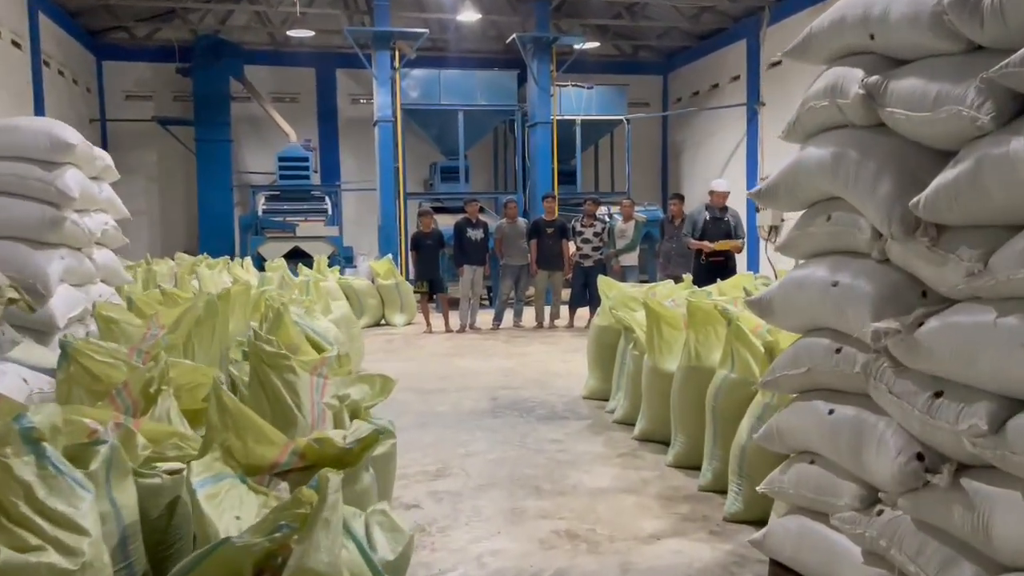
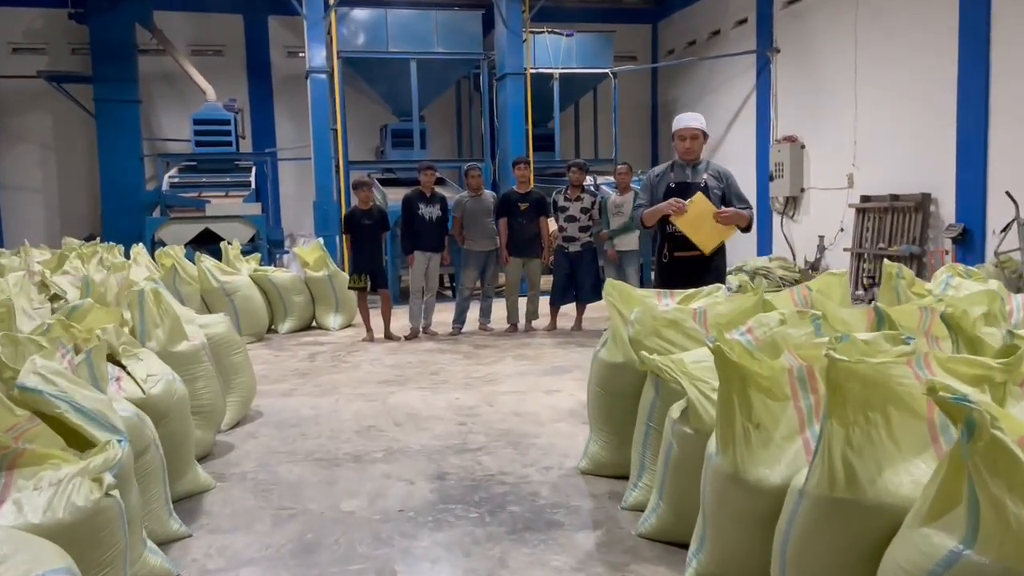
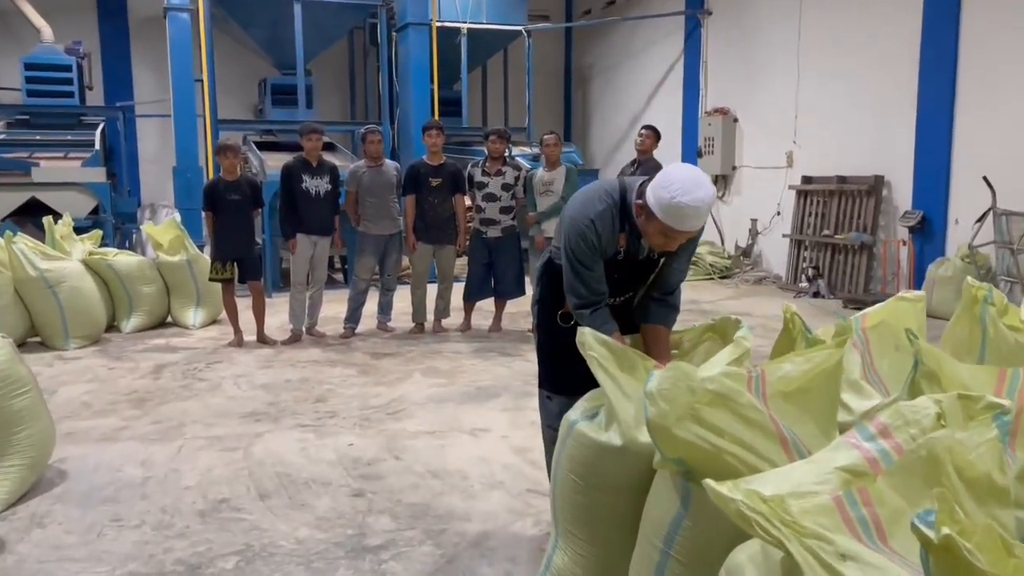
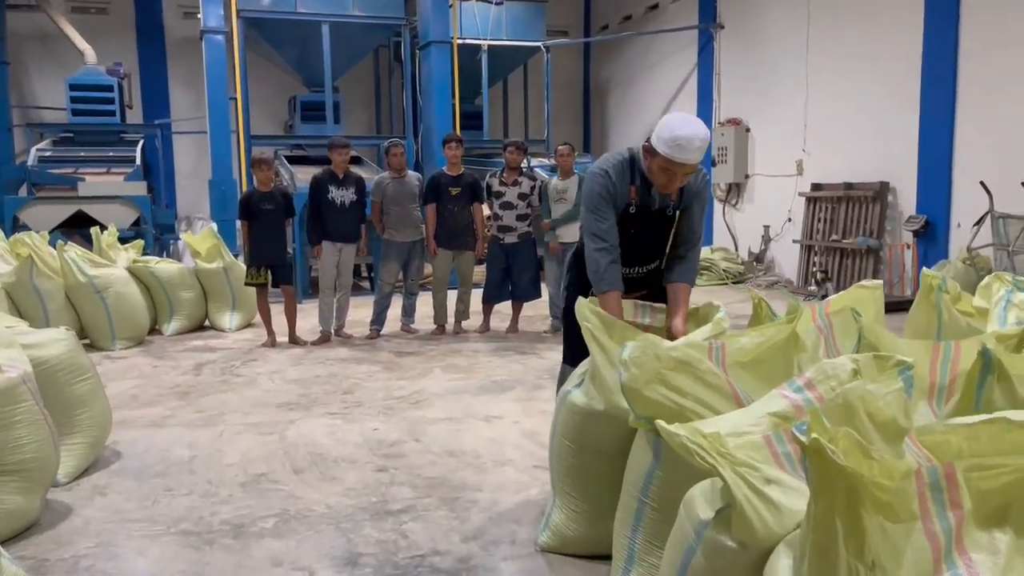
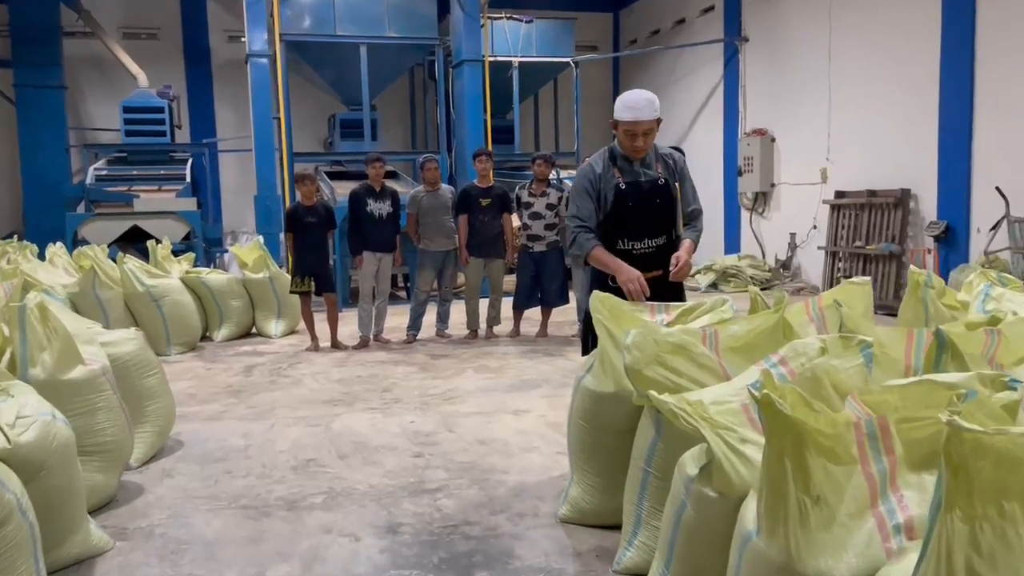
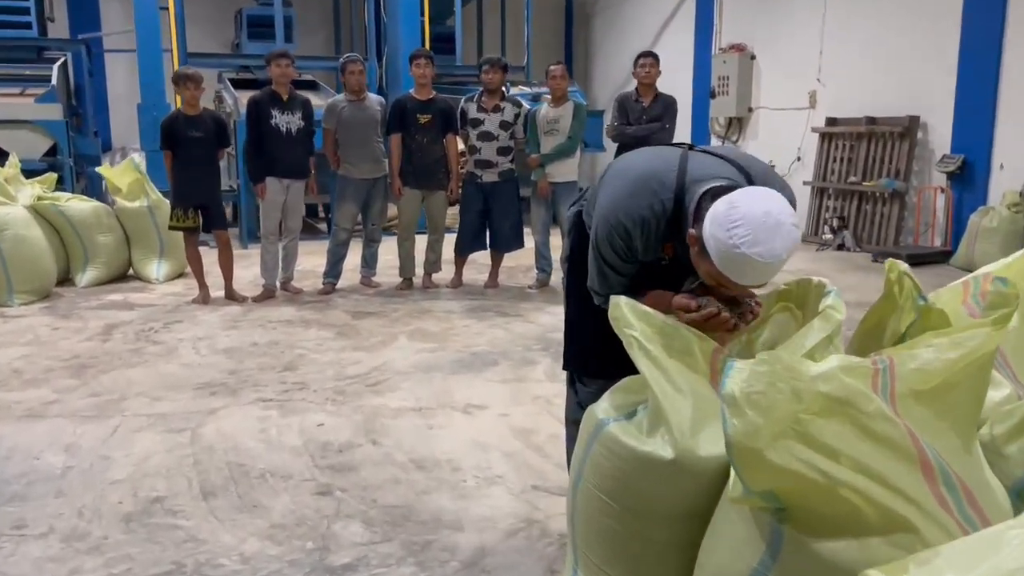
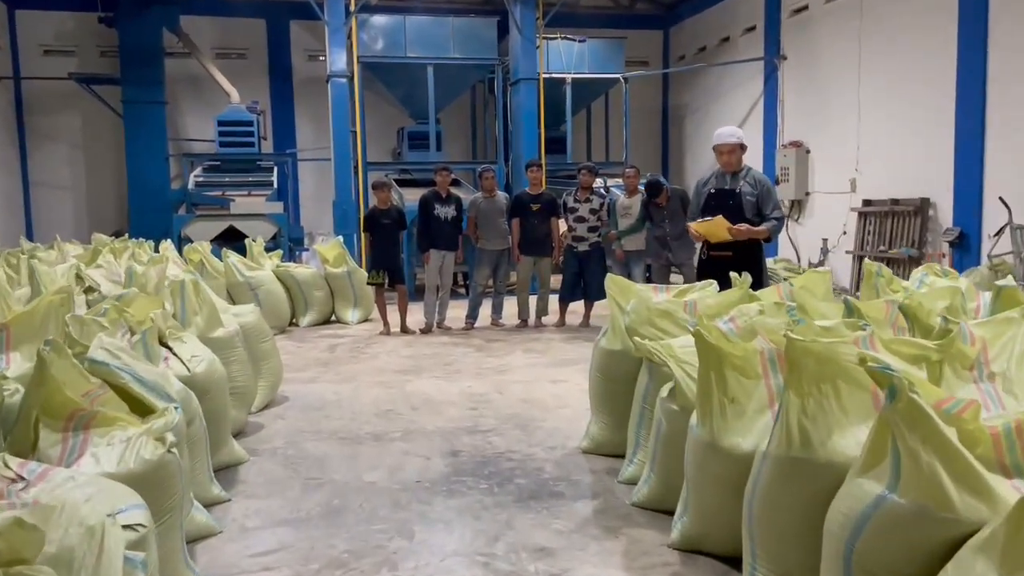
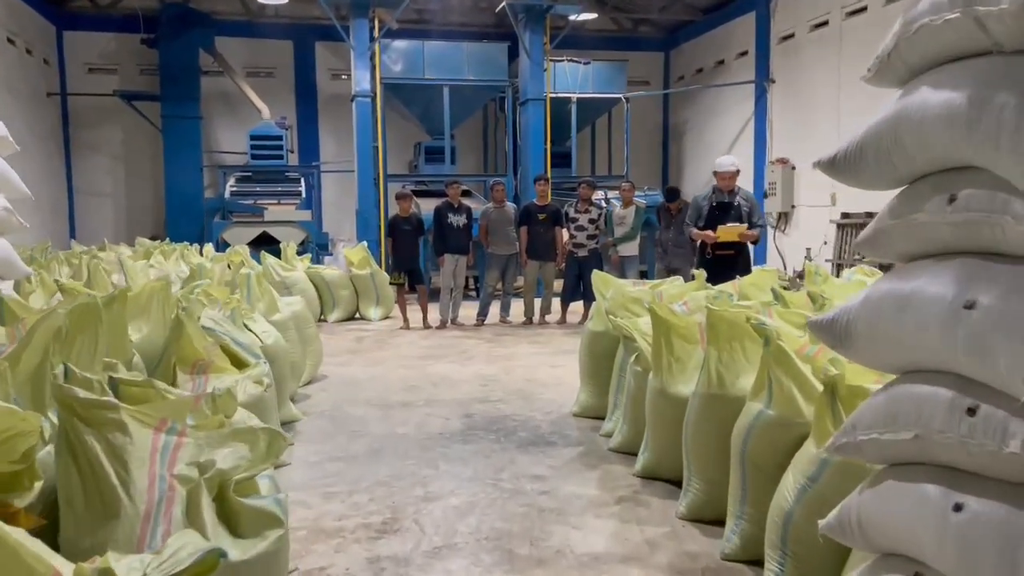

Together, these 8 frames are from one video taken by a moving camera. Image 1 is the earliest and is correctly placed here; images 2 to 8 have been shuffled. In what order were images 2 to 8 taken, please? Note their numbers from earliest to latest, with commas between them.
8, 7, 2, 5, 4, 3, 6
